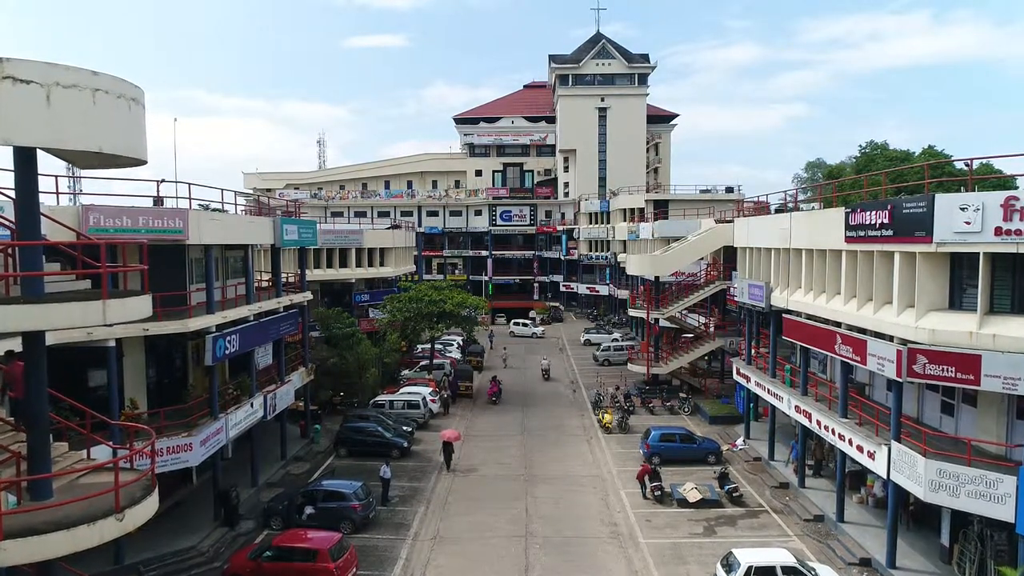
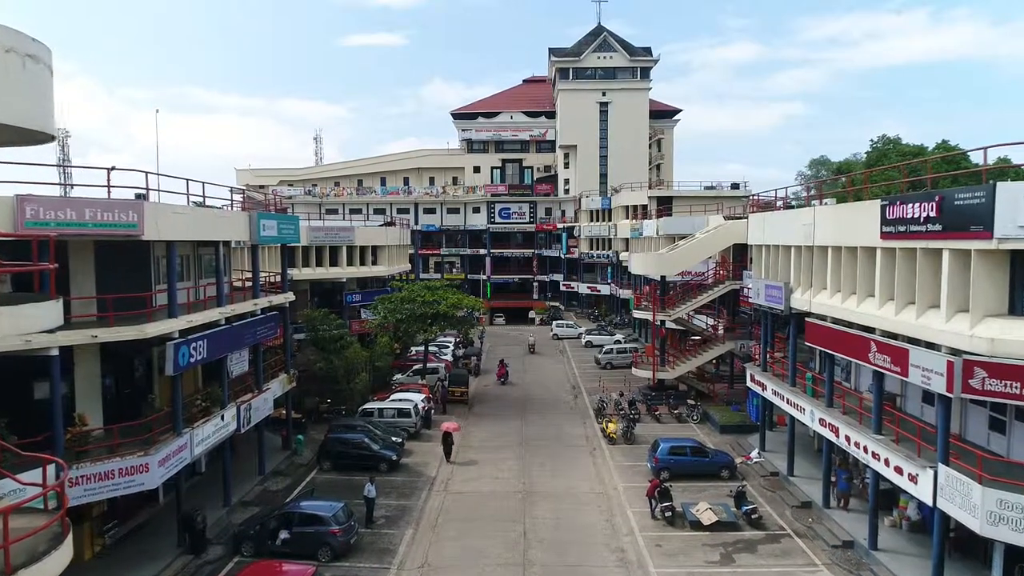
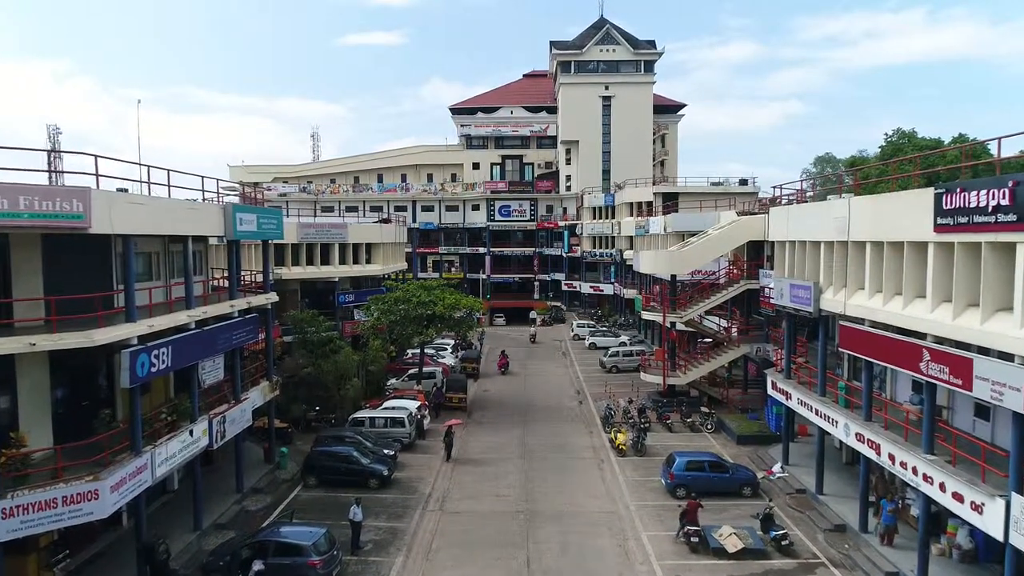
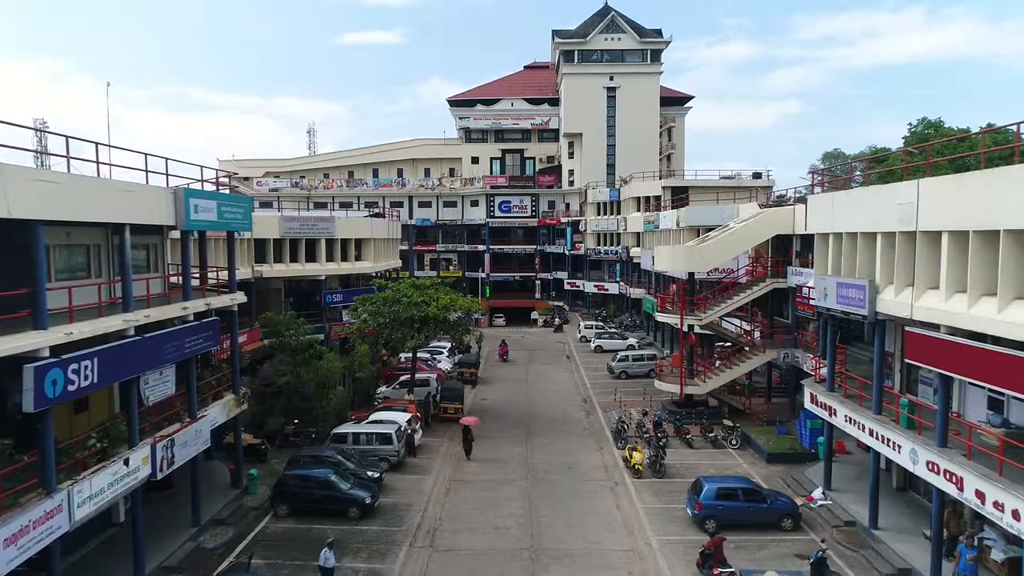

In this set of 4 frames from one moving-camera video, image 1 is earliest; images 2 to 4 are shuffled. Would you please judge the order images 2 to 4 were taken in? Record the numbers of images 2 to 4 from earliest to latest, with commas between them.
2, 3, 4
